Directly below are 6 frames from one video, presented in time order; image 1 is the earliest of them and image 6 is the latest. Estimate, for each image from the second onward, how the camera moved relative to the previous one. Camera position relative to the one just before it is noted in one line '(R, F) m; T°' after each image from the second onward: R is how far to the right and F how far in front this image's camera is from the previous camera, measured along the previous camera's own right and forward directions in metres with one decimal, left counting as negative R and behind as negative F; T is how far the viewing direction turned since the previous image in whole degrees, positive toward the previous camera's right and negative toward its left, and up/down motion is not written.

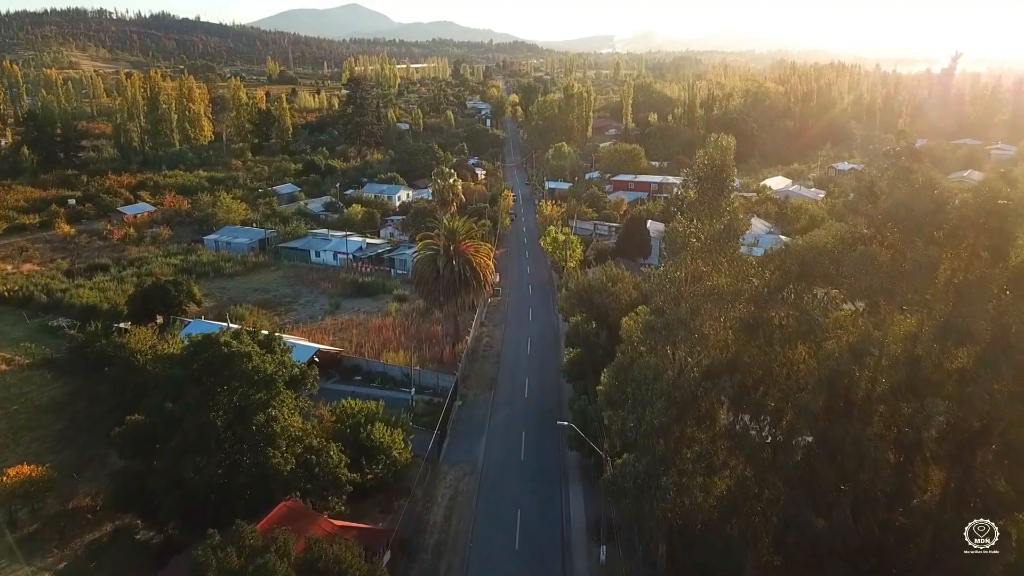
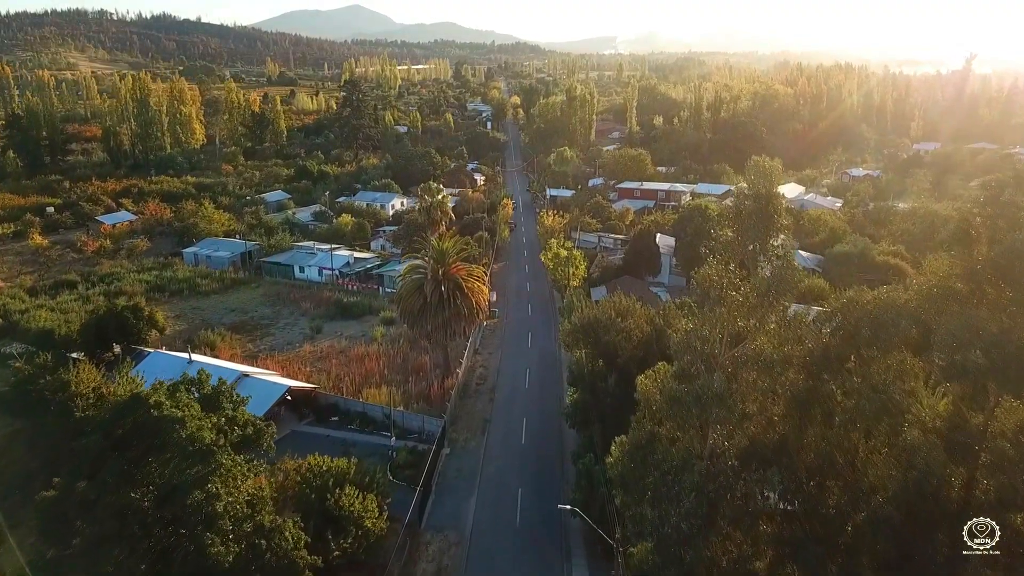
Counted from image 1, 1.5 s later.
(+0.2, +2.1) m; 0°
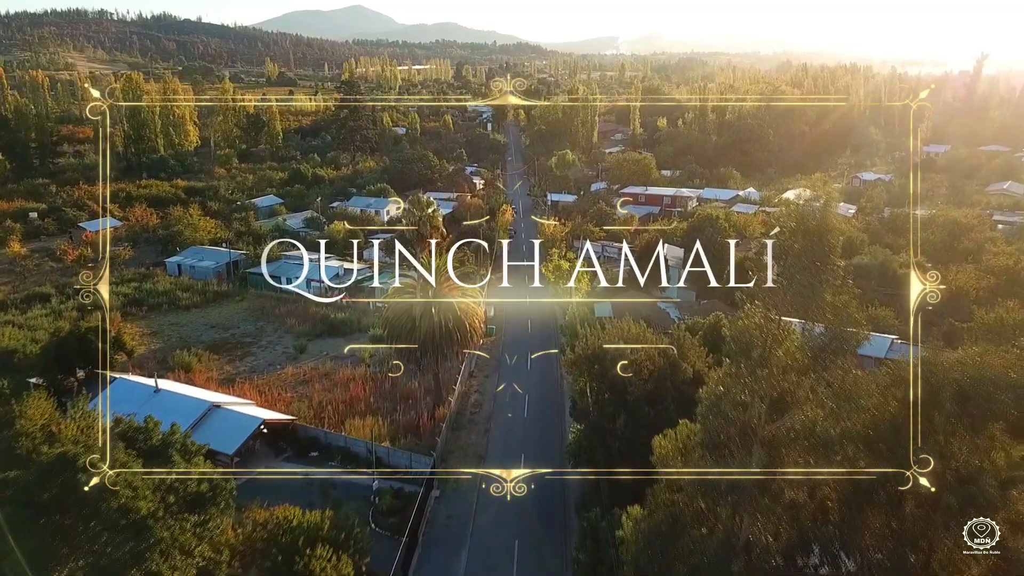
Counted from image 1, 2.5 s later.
(+0.1, +1.5) m; 0°
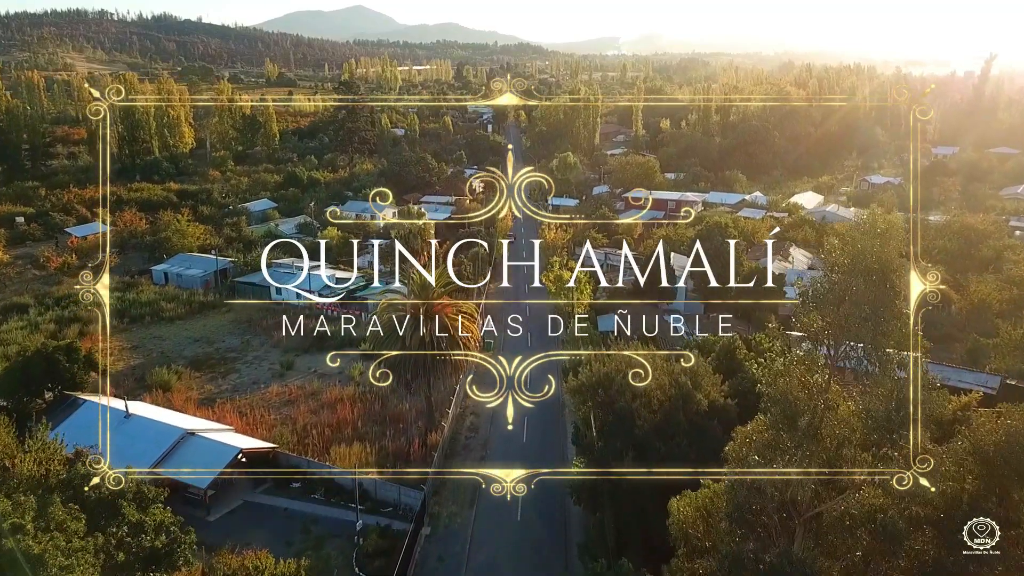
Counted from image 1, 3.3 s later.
(+0.1, +1.1) m; 0°
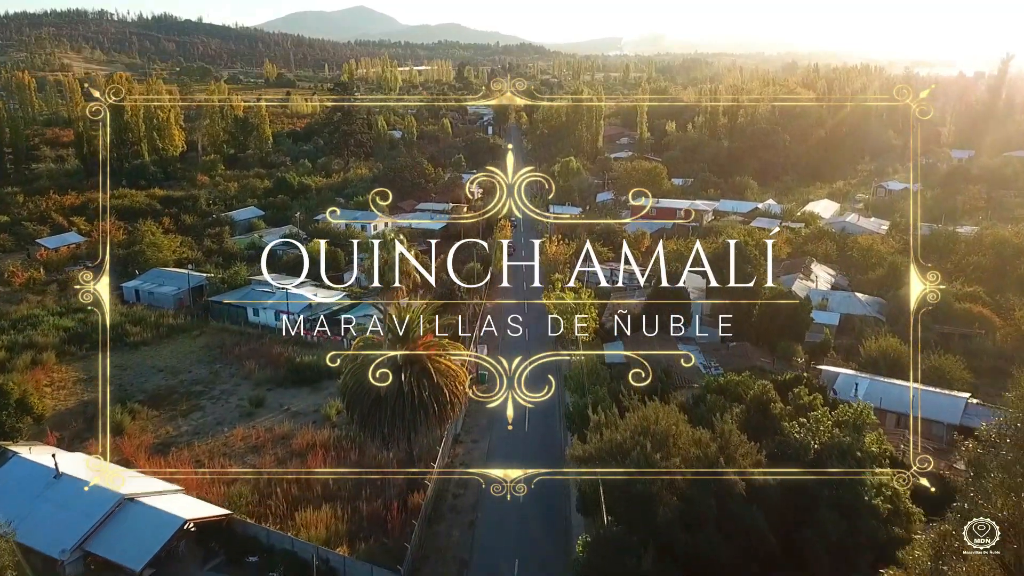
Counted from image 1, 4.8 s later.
(+0.1, +2.1) m; 0°
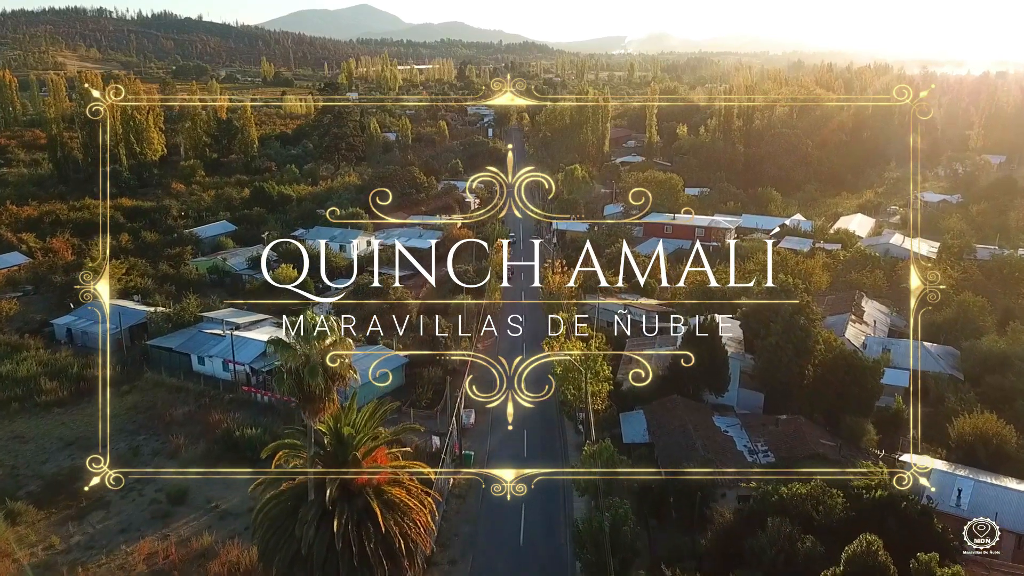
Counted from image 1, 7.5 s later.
(+0.2, +3.9) m; 0°
